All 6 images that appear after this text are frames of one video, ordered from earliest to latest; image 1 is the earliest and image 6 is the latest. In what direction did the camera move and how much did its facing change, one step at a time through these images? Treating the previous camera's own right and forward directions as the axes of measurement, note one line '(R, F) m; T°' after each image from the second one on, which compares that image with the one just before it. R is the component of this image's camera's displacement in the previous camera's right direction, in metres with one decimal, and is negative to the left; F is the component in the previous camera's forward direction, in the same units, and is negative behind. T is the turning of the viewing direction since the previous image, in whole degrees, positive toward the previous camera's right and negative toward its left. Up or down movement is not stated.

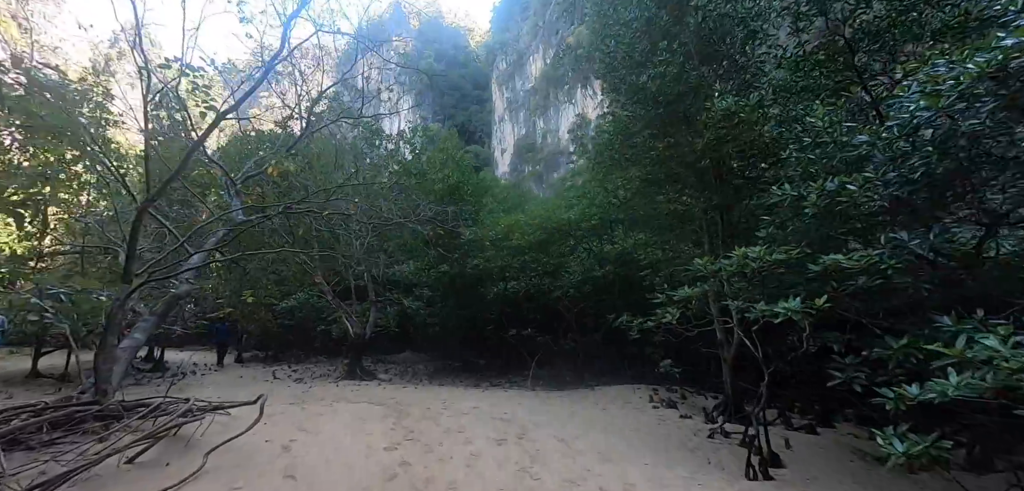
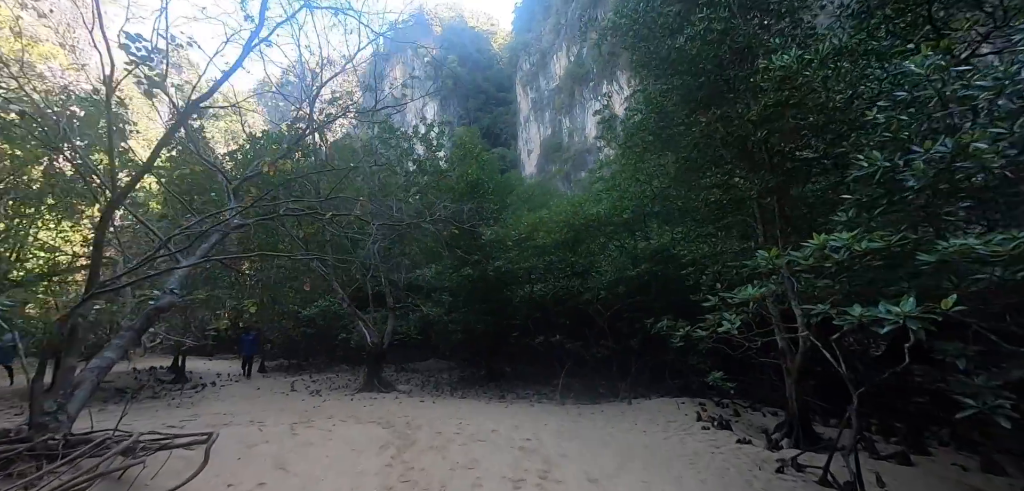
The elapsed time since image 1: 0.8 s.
(+0.1, +0.9) m; -4°
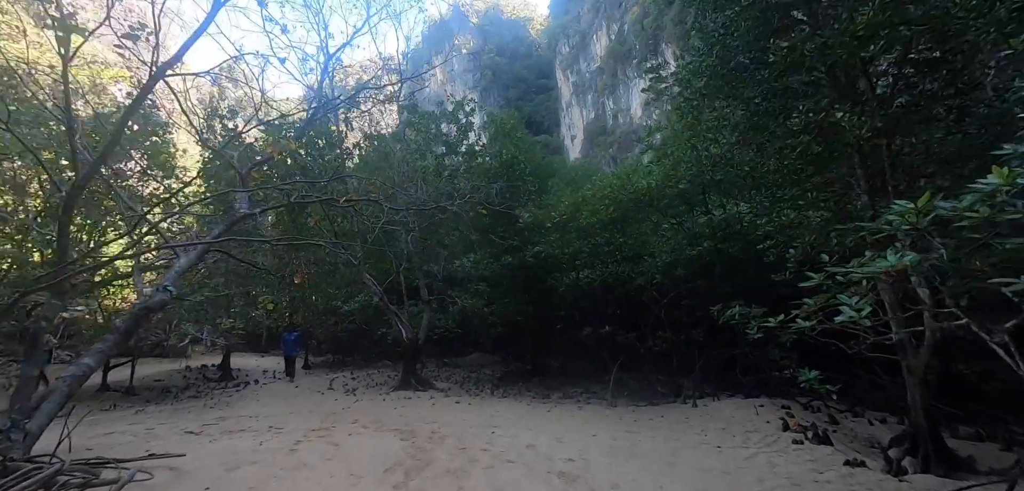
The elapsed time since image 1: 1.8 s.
(+0.2, +1.0) m; -6°
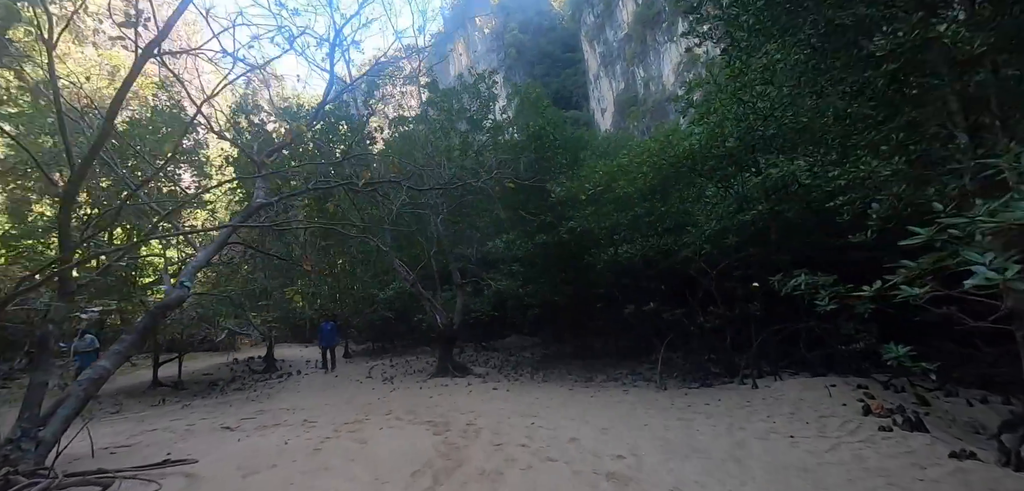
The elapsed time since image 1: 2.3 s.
(0.0, +0.5) m; -4°
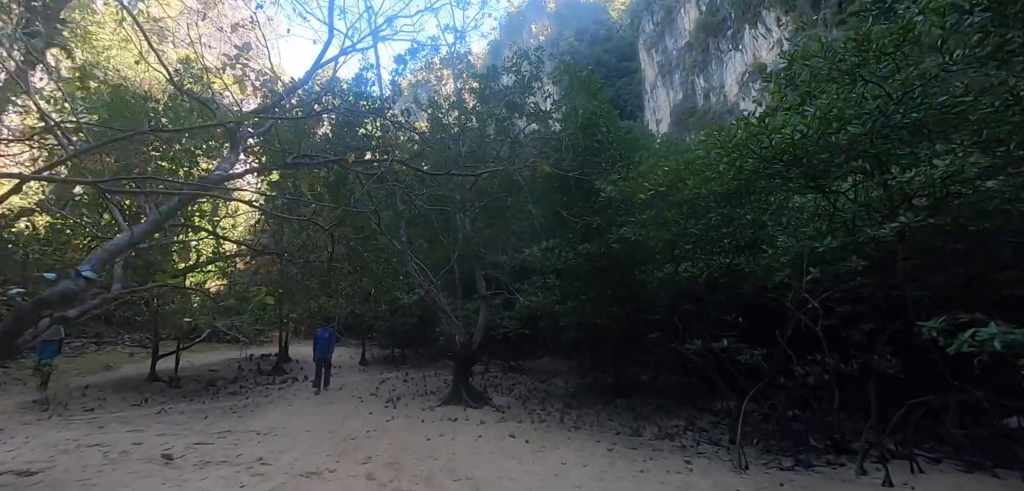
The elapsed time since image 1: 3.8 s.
(+0.1, +1.6) m; -6°
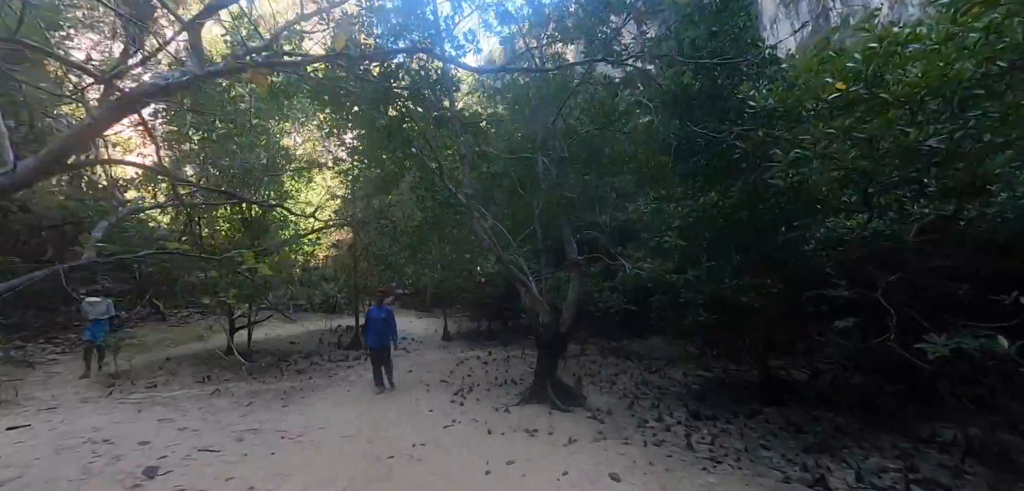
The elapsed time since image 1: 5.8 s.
(0.0, +2.1) m; -13°
